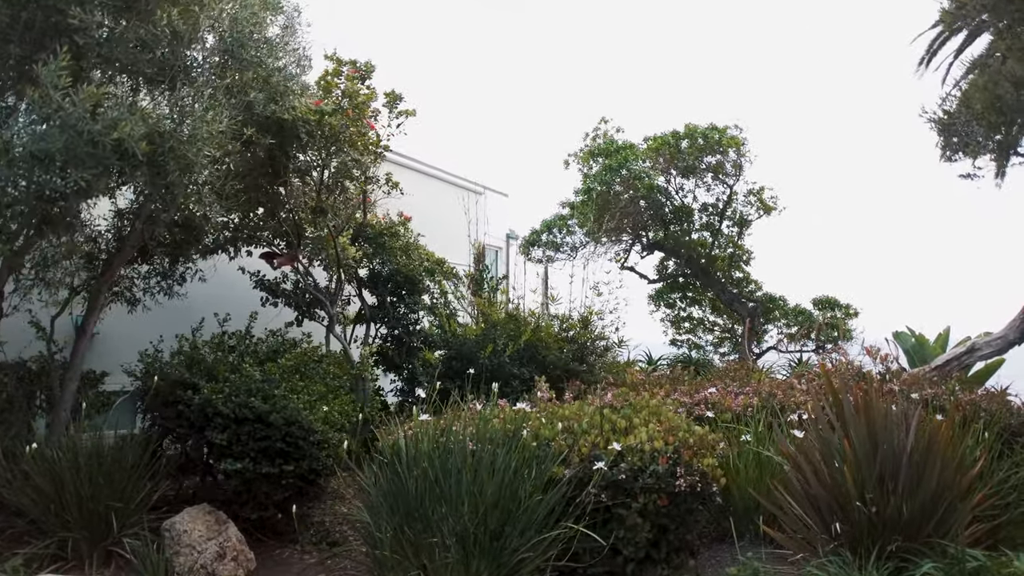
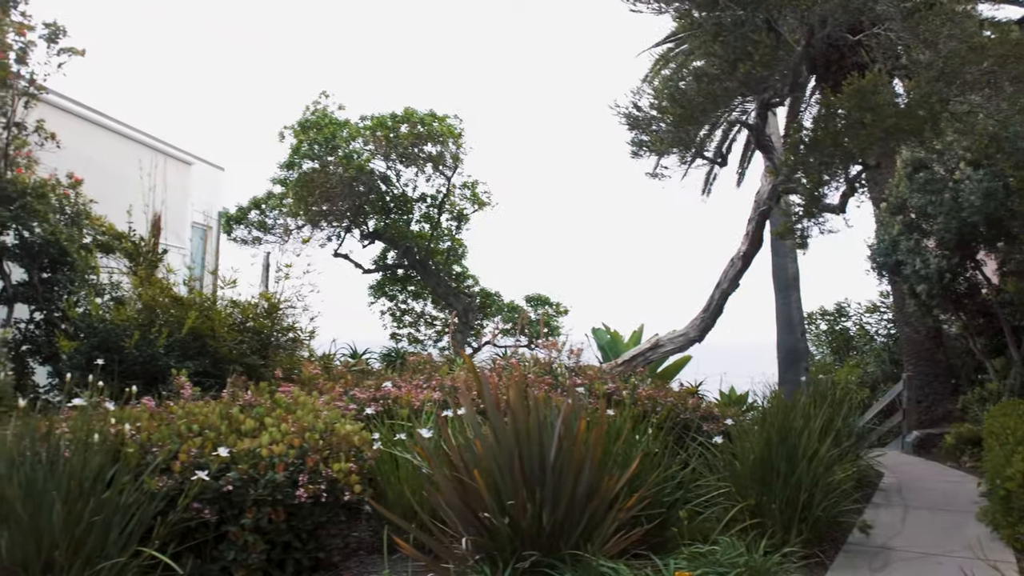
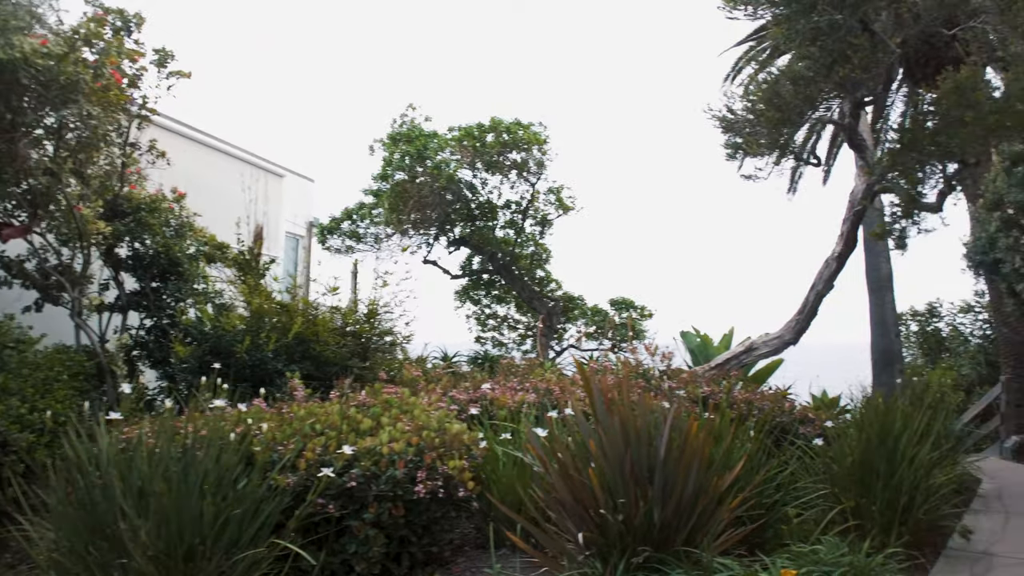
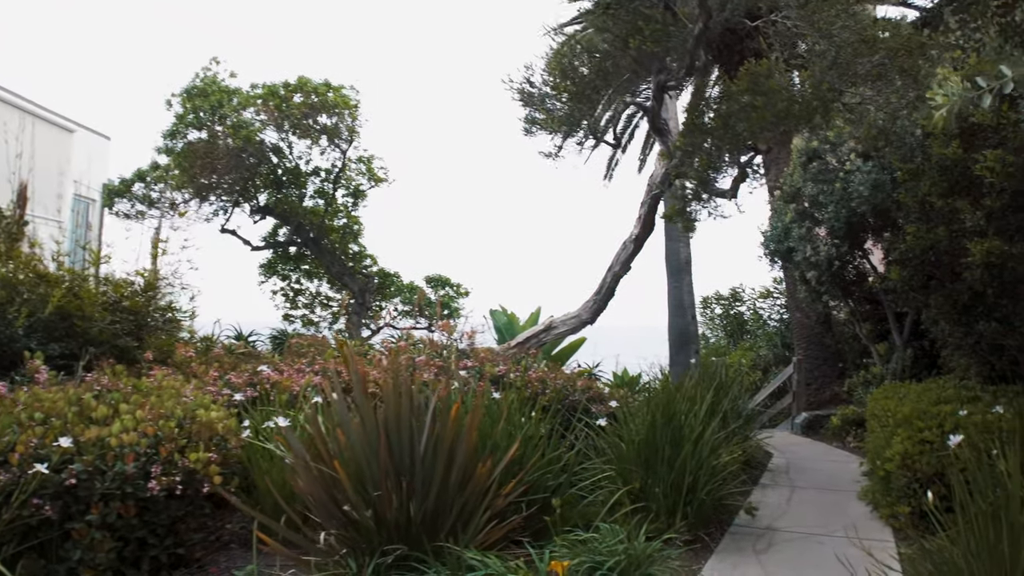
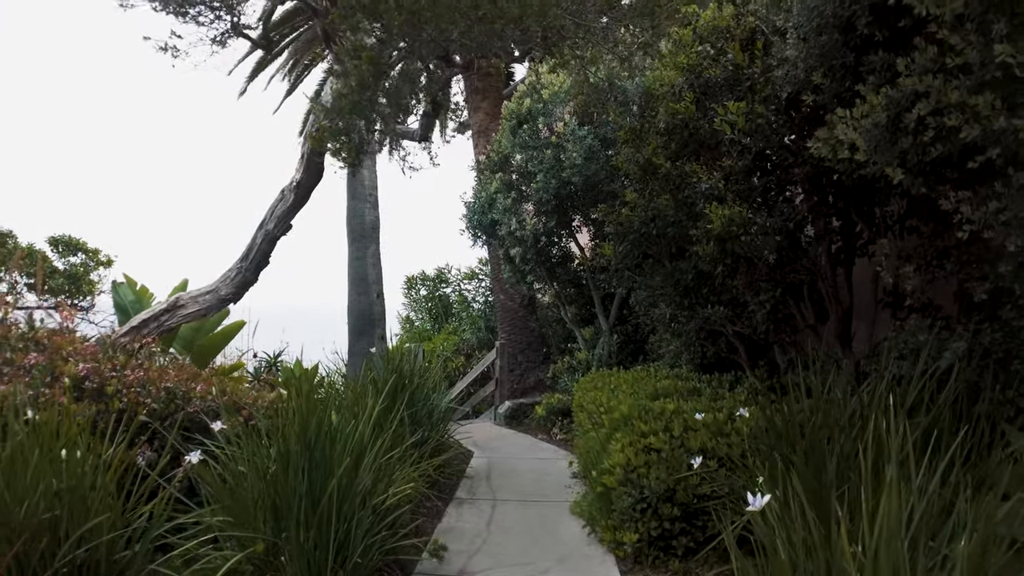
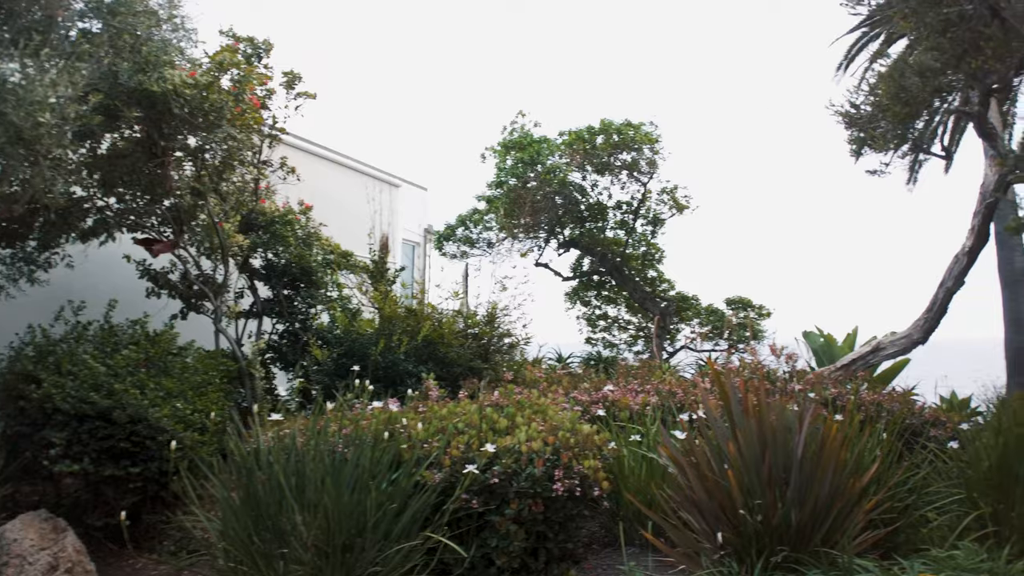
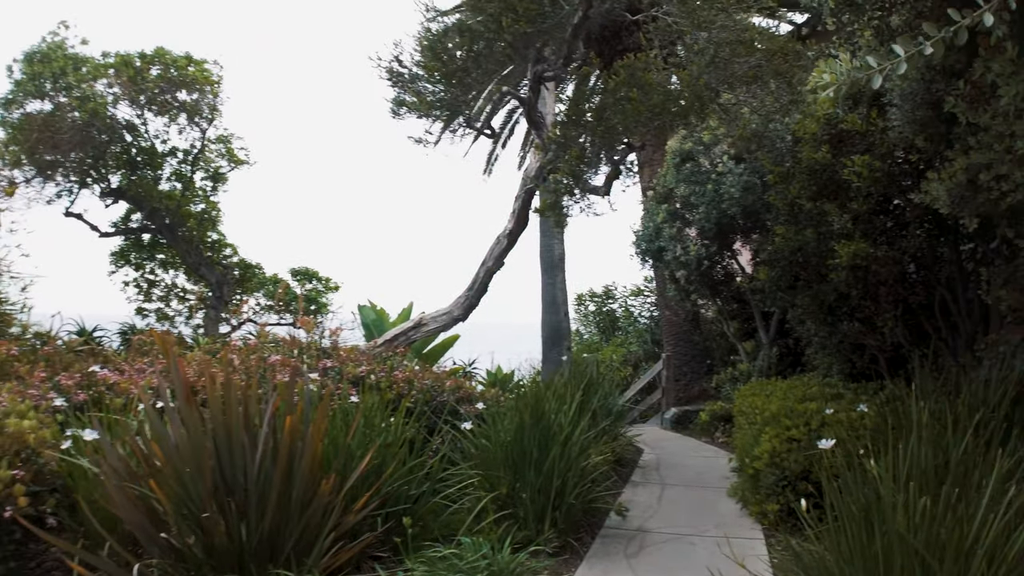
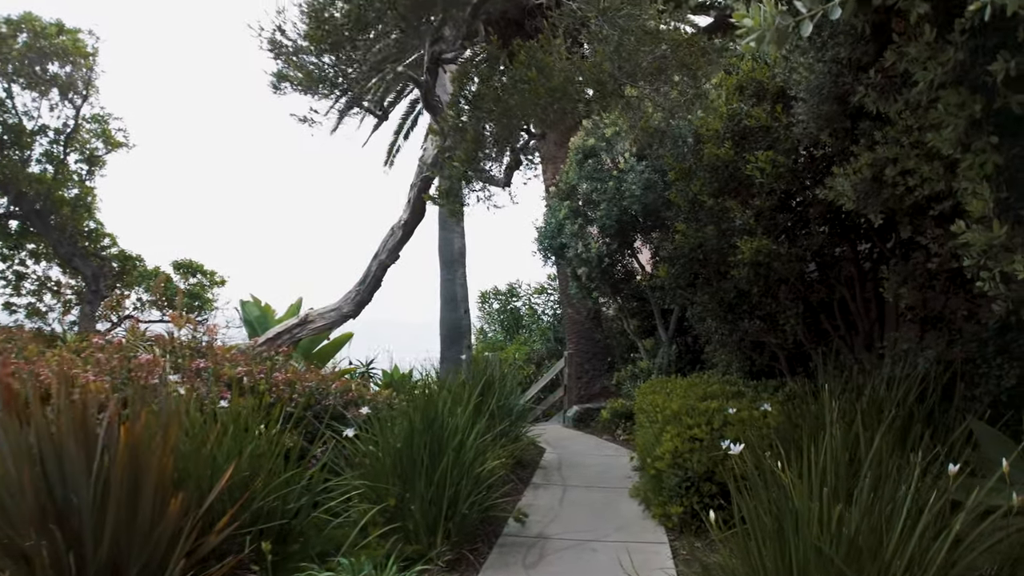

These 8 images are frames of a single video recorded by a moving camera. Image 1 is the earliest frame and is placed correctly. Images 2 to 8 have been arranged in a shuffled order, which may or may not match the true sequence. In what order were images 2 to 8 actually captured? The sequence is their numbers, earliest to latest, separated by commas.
6, 3, 2, 4, 7, 8, 5
